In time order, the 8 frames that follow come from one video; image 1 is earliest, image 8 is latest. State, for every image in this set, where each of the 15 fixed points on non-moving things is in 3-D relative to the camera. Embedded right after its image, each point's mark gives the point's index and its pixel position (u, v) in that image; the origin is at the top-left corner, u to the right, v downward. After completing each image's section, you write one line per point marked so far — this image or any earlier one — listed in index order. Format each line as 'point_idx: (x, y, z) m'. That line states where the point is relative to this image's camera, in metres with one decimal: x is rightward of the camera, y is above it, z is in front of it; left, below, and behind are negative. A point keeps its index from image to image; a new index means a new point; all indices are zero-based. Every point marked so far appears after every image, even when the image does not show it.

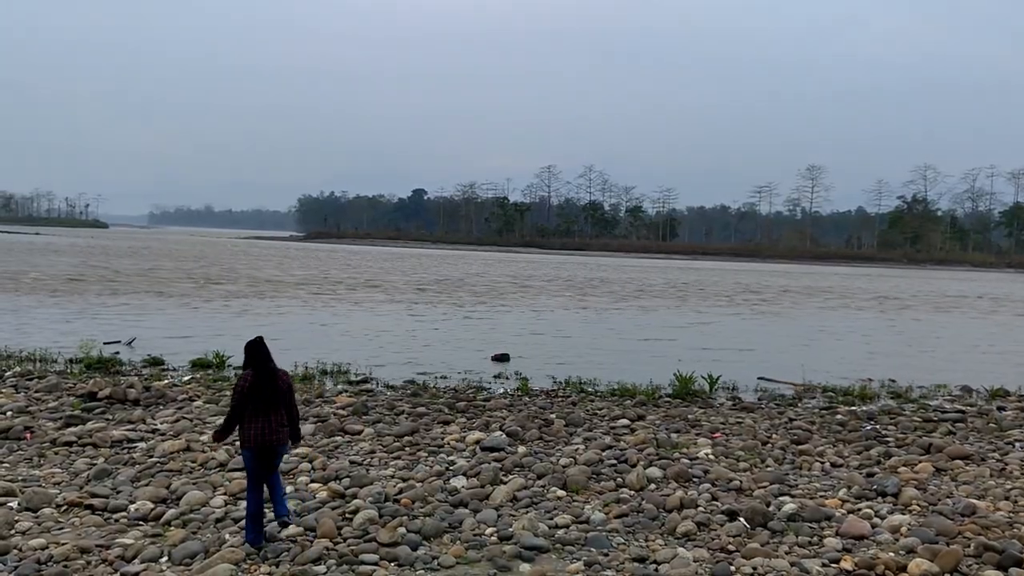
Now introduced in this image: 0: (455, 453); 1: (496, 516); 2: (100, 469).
0: (-0.7, -2.1, +10.5) m
1: (-0.2, -2.2, +7.9) m
2: (-4.4, -1.9, +8.7) m
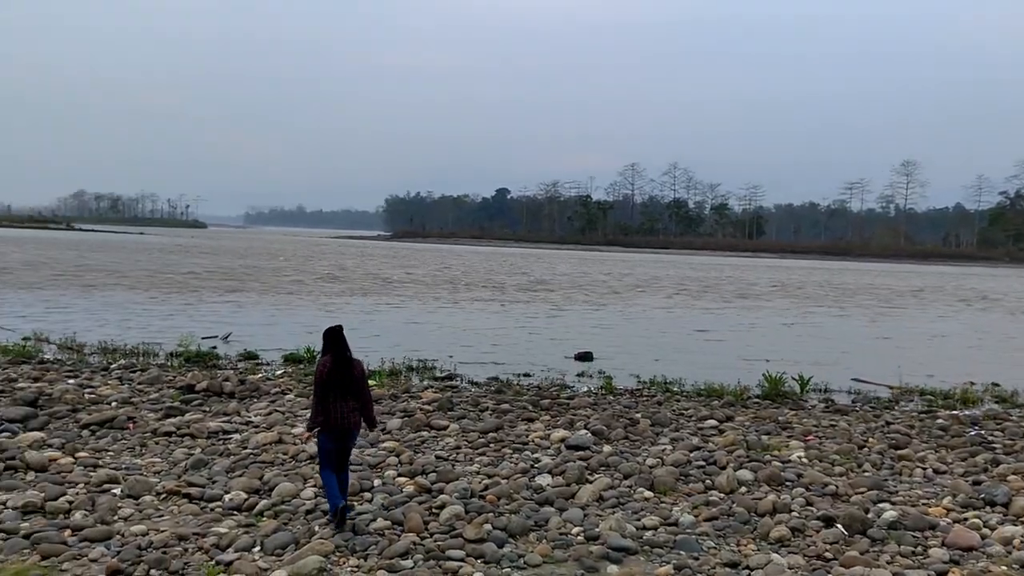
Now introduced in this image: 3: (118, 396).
0: (+0.3, -2.1, +10.4) m
1: (+0.7, -2.2, +7.8) m
2: (-3.5, -1.9, +9.0) m
3: (-5.9, -1.6, +12.3) m
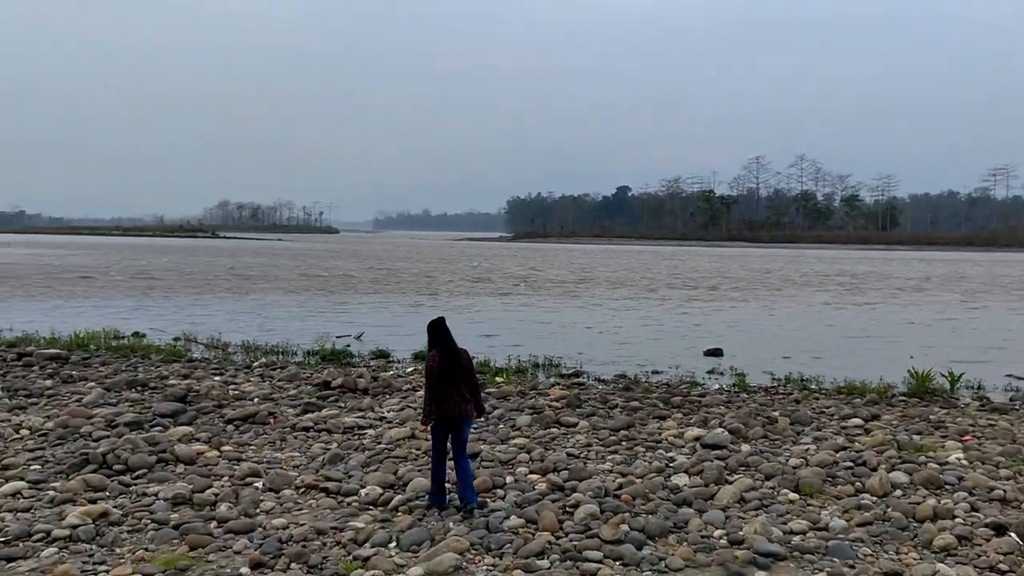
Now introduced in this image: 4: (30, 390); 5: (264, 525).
0: (+2.0, -2.0, +10.0) m
1: (+1.9, -2.1, +7.4) m
2: (-2.0, -1.9, +9.1) m
3: (-3.9, -1.6, +12.8) m
4: (-7.7, -1.6, +12.9) m
5: (-2.1, -2.0, +6.9) m
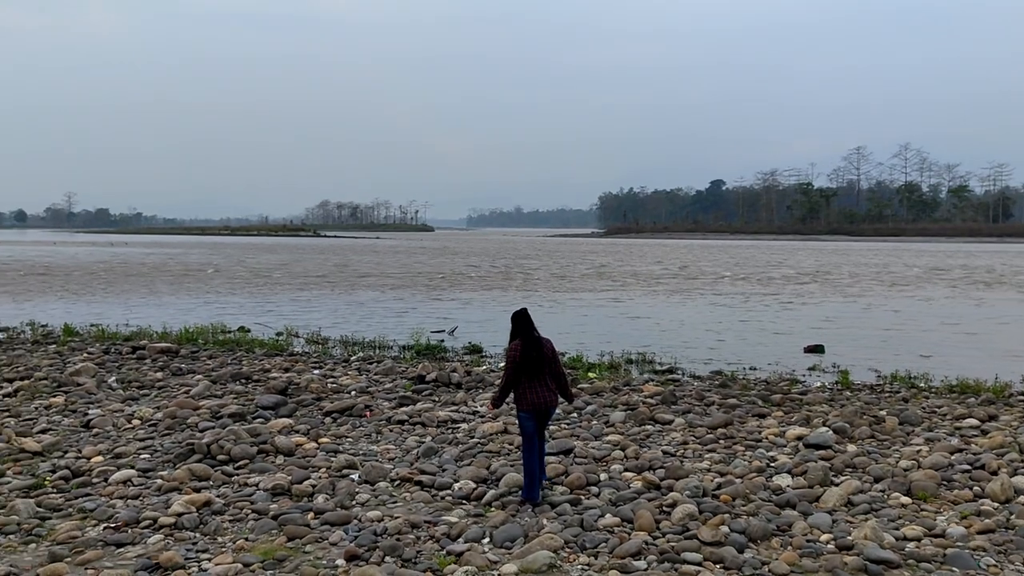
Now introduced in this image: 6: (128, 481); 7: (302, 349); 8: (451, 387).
0: (+3.1, -1.9, +9.6) m
1: (+2.7, -2.0, +7.0) m
2: (-0.9, -1.8, +9.2) m
3: (-2.5, -1.6, +13.0) m
4: (-6.2, -1.6, +13.6) m
5: (-1.3, -2.0, +7.0) m
6: (-3.8, -1.9, +8.2) m
7: (-5.0, -1.5, +19.4) m
8: (-1.0, -1.6, +13.2) m
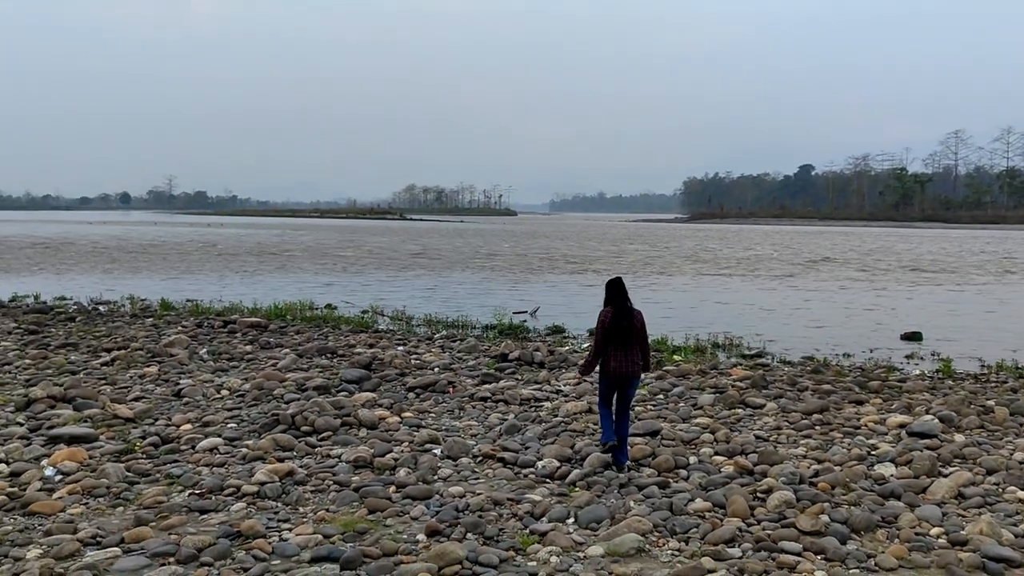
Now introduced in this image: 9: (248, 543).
0: (+4.0, -1.7, +9.0) m
1: (+3.4, -1.8, +6.5) m
2: (0.0, -1.5, +9.0) m
3: (-1.2, -1.2, +13.0) m
4: (-4.8, -1.1, +13.9) m
5: (-0.6, -1.7, +6.9) m
6: (-3.0, -1.6, +8.3) m
7: (-3.0, -0.9, +19.5) m
8: (+0.3, -1.3, +13.0) m
9: (-1.9, -1.9, +6.0) m
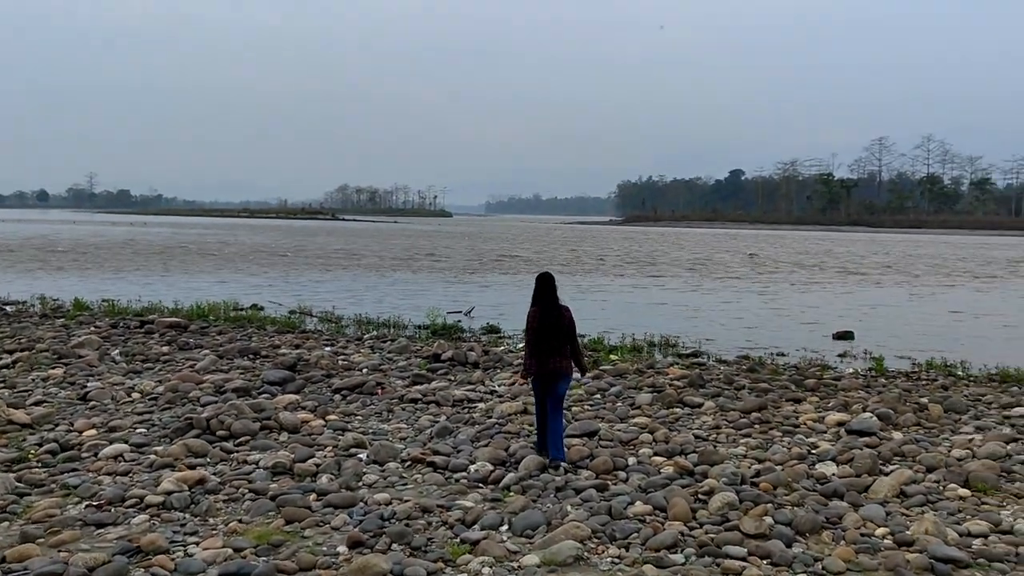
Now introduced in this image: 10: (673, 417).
0: (+3.3, -1.6, +8.9) m
1: (+2.9, -1.8, +6.3) m
2: (-0.7, -1.5, +8.6) m
3: (-2.2, -1.1, +12.4) m
4: (-5.9, -1.1, +13.1) m
5: (-1.1, -1.7, +6.4) m
6: (-3.7, -1.6, +7.6) m
7: (-4.6, -0.9, +18.8) m
8: (-0.7, -1.2, +12.6) m
9: (-2.4, -1.8, +5.4) m
10: (+1.9, -1.5, +9.5) m
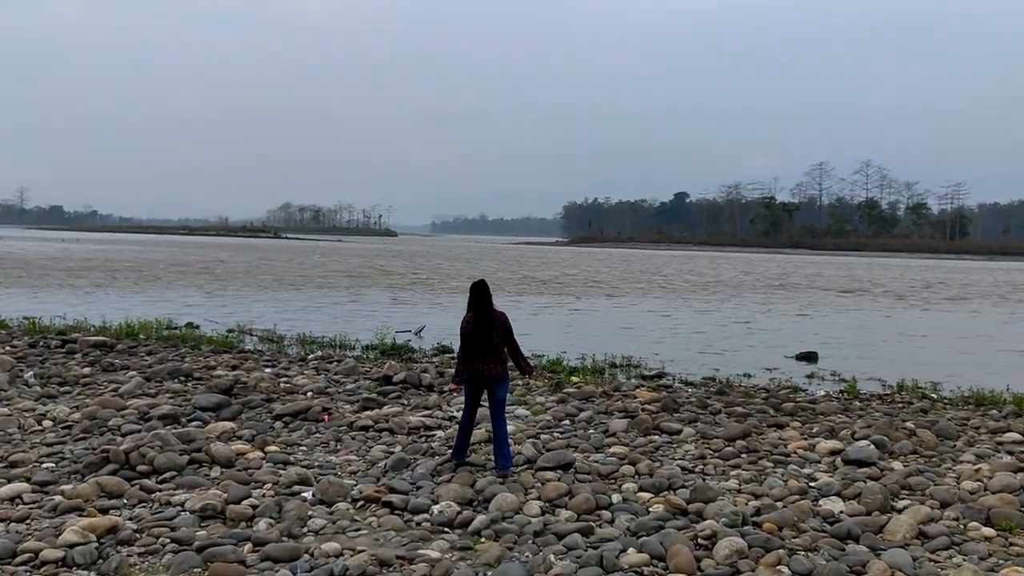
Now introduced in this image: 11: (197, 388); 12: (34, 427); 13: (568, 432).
0: (+3.0, -1.8, +8.2) m
1: (+2.7, -1.9, +5.6) m
2: (-1.1, -1.6, +7.6) m
3: (-2.8, -1.4, +11.4) m
4: (-6.4, -1.3, +11.7) m
5: (-1.3, -1.7, +5.4) m
6: (-3.9, -1.7, +6.4) m
7: (-5.5, -1.3, +17.6) m
8: (-1.3, -1.4, +11.6) m
9: (-2.5, -1.9, +4.3) m
10: (+1.5, -1.7, +8.7) m
11: (-4.3, -1.4, +11.2) m
12: (-5.2, -1.5, +8.8) m
13: (+0.6, -1.6, +9.3) m
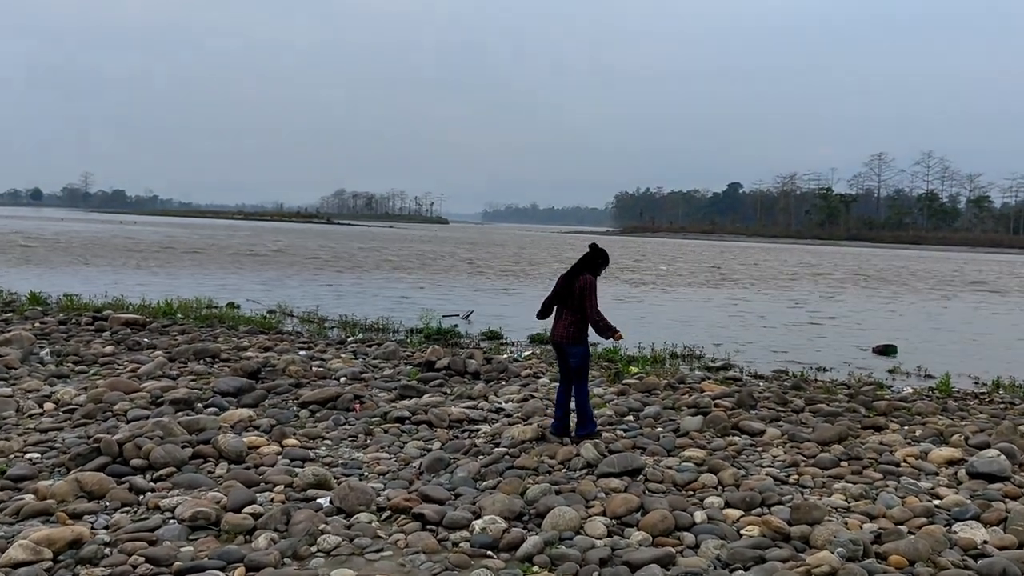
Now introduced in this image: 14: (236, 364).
0: (+3.4, -1.6, +6.8) m
1: (+3.0, -1.7, +4.2) m
2: (-0.6, -1.3, +6.4) m
3: (-2.1, -1.0, +10.3) m
4: (-5.7, -0.9, +10.9) m
5: (-1.0, -1.5, +4.3) m
6: (-3.5, -1.4, +5.4) m
7: (-4.4, -0.8, +16.7) m
8: (-0.6, -1.1, +10.4) m
9: (-2.3, -1.6, +3.3) m
10: (+2.0, -1.5, +7.4) m
11: (-3.6, -1.0, +10.2) m
12: (-4.6, -1.2, +7.9) m
13: (+1.2, -1.4, +8.0) m
14: (-3.6, -1.0, +10.5) m
